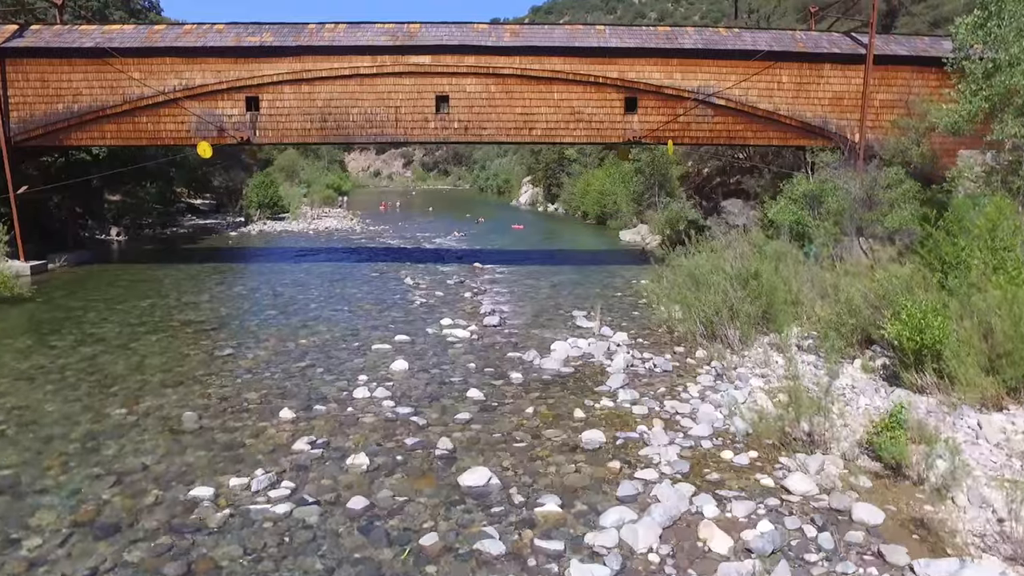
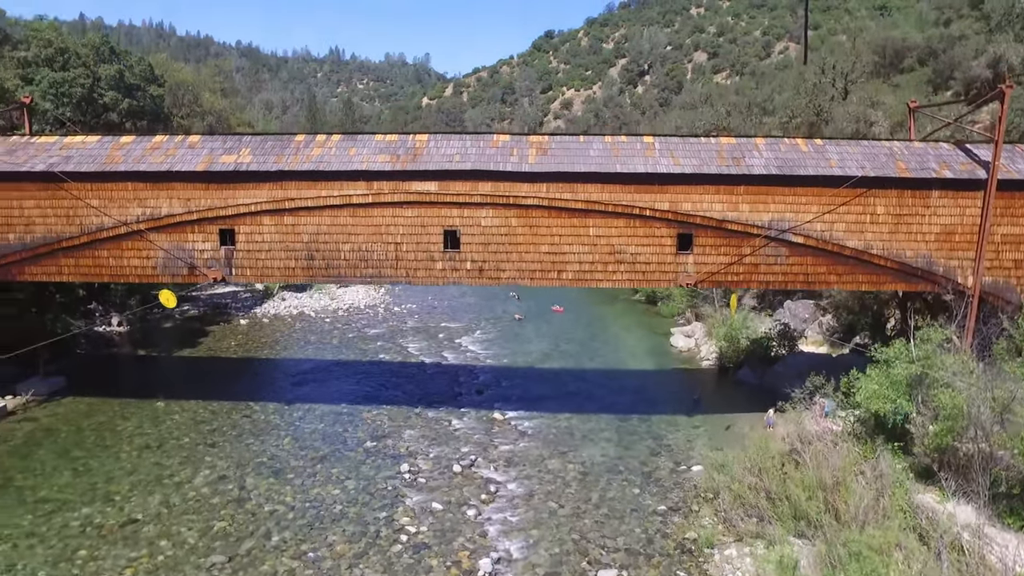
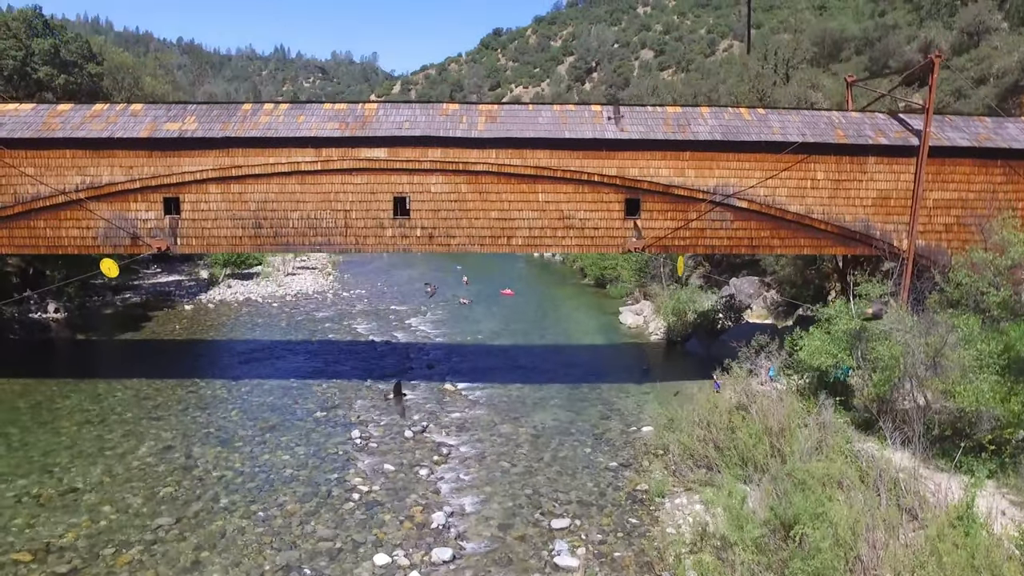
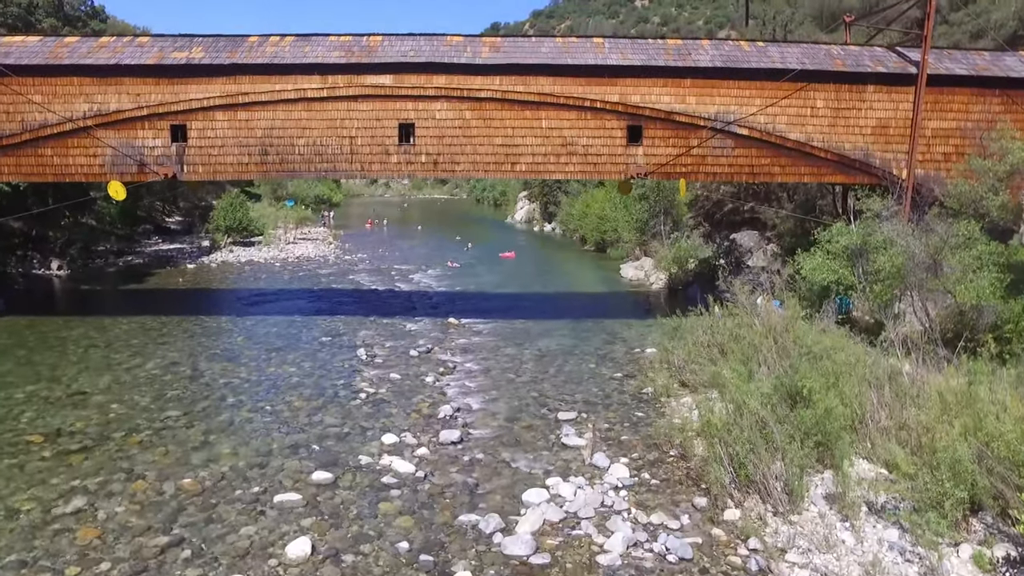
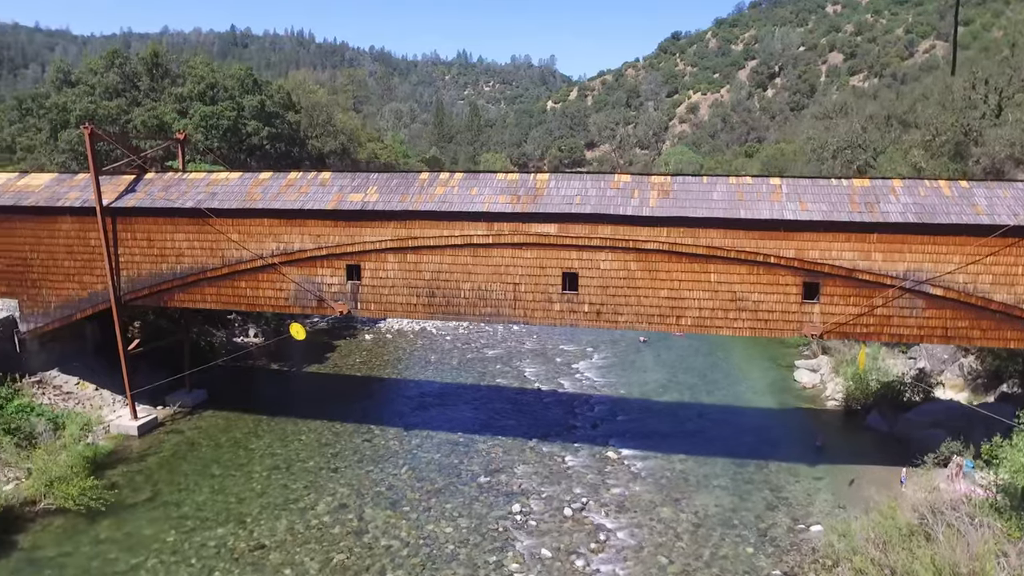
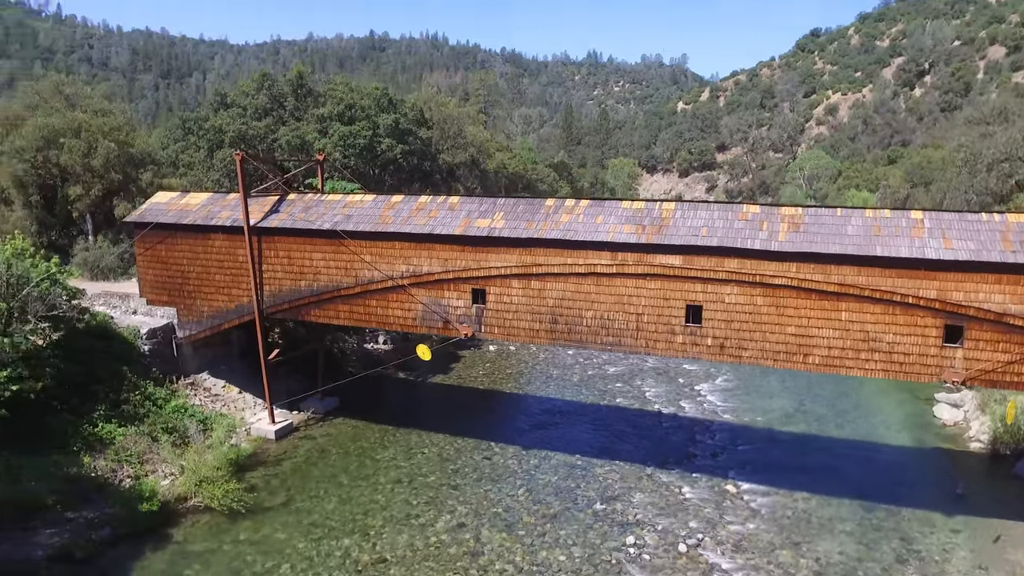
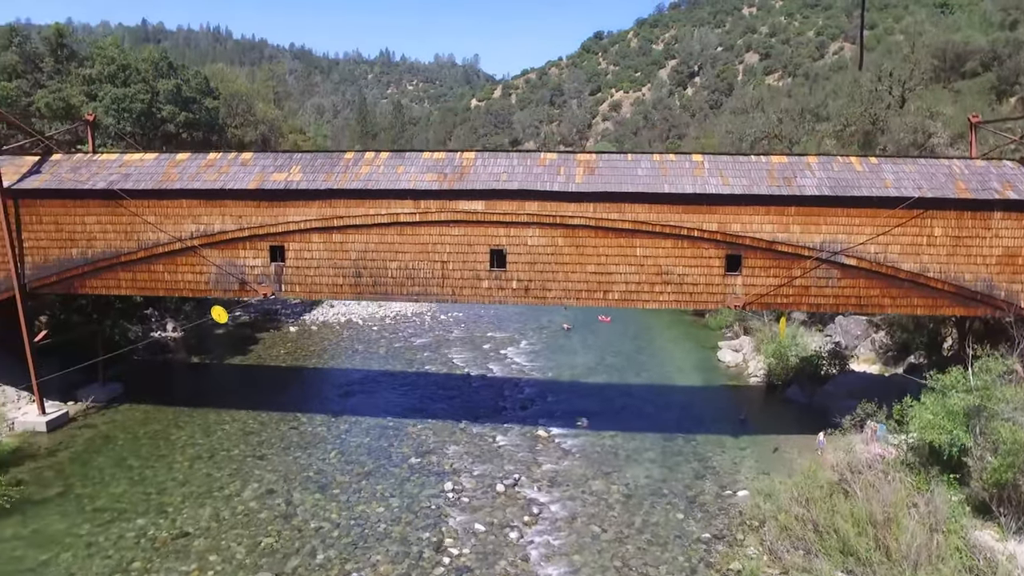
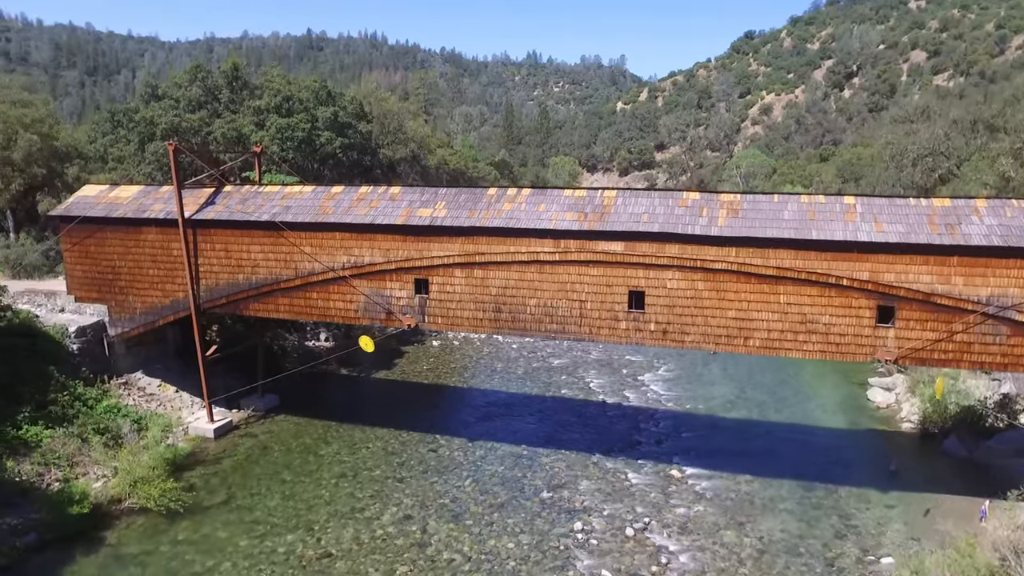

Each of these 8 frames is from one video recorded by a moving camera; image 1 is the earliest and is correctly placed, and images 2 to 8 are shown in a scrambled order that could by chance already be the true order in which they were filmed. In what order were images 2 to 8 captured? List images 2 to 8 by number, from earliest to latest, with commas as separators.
4, 3, 2, 7, 5, 8, 6
